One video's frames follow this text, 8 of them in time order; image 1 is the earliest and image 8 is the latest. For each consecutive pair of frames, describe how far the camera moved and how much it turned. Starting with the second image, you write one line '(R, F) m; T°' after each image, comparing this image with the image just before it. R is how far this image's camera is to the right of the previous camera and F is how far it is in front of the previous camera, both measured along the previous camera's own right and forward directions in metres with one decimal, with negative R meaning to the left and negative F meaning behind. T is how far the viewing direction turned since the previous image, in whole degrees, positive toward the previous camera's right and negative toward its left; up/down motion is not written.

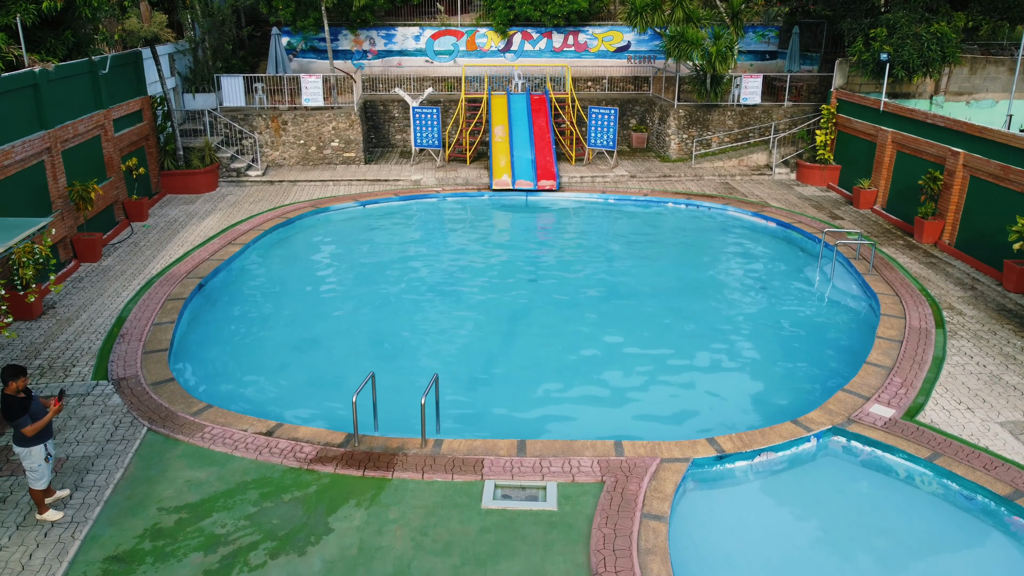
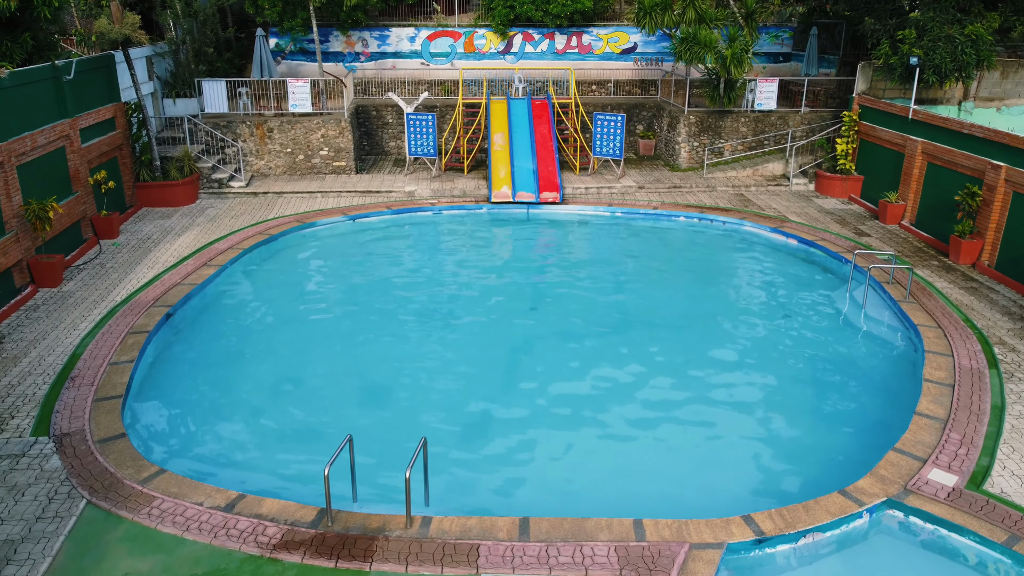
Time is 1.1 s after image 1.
(0.0, +1.3) m; 0°
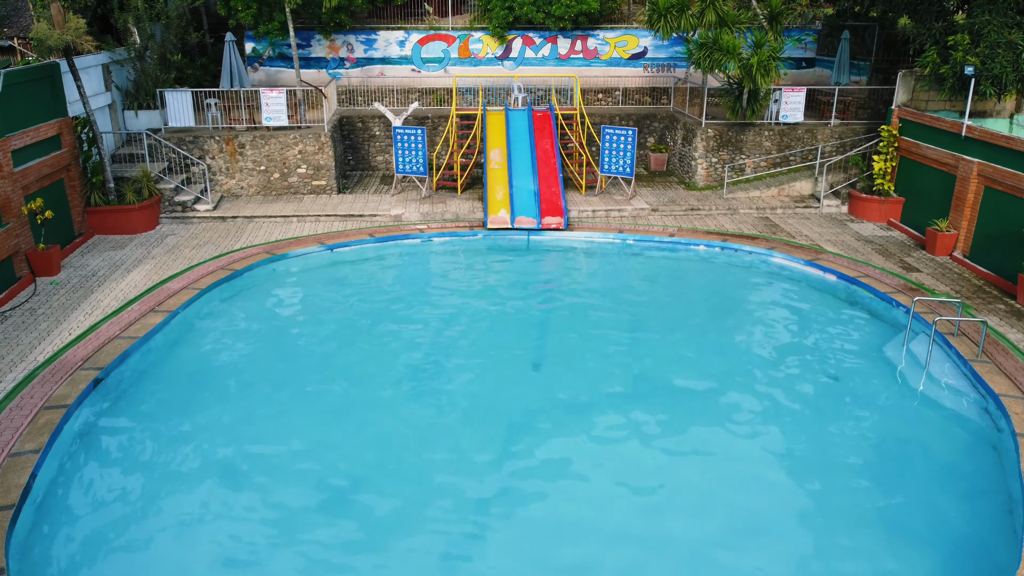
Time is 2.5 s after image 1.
(0.0, +2.1) m; 0°
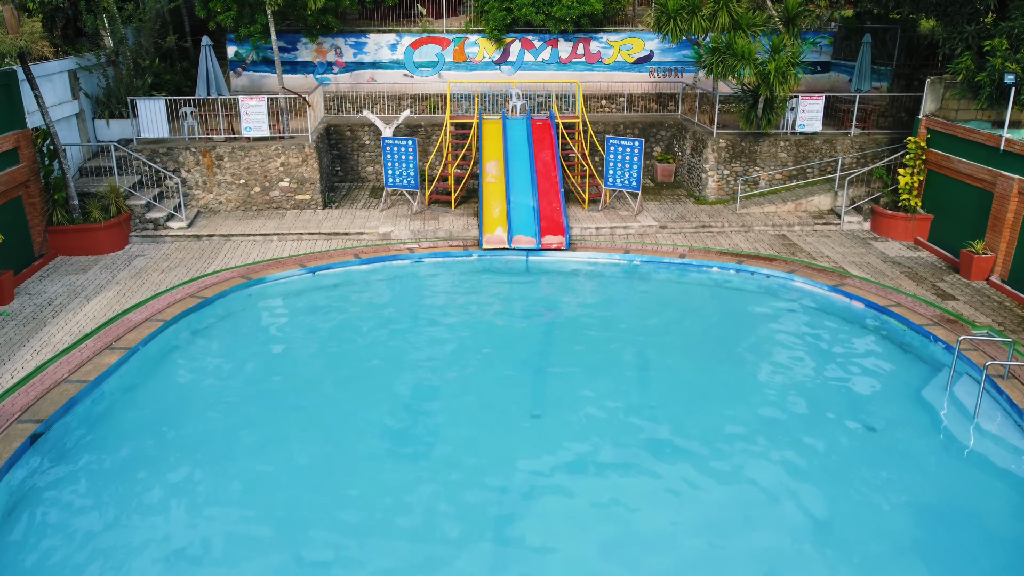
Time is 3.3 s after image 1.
(+0.1, +1.3) m; 0°
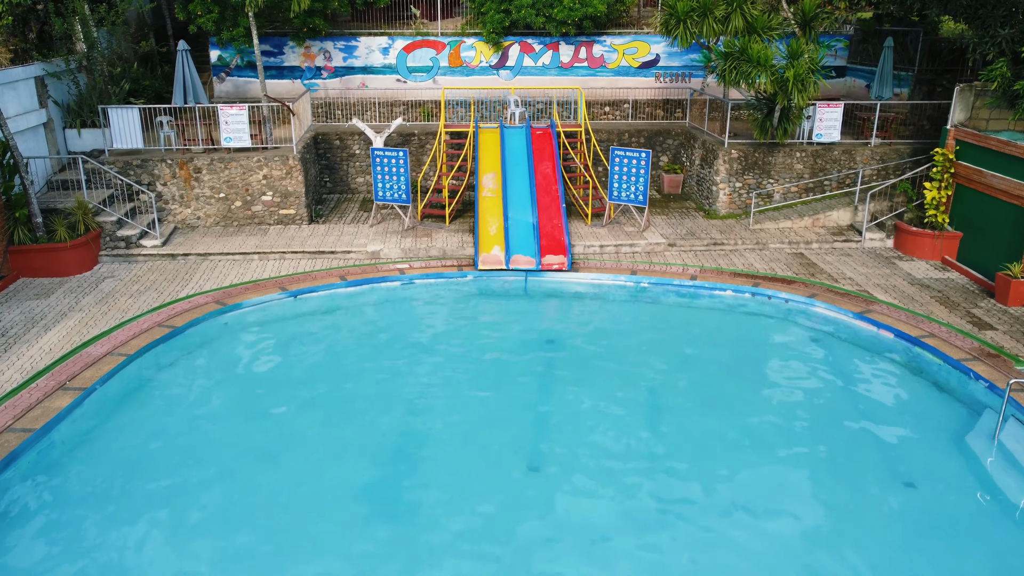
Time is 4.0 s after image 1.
(0.0, +1.1) m; 0°
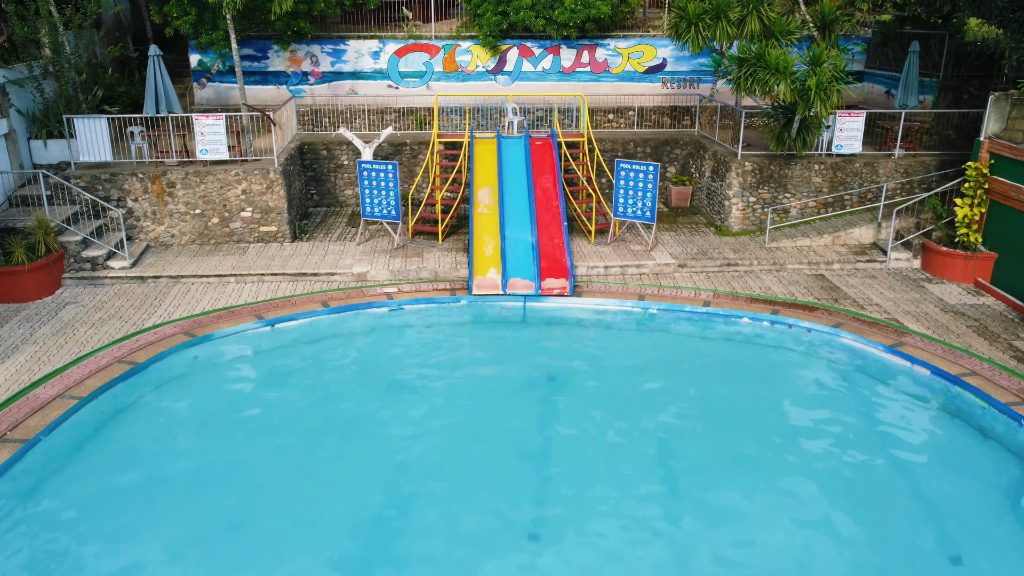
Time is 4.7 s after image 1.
(0.0, +1.2) m; 0°
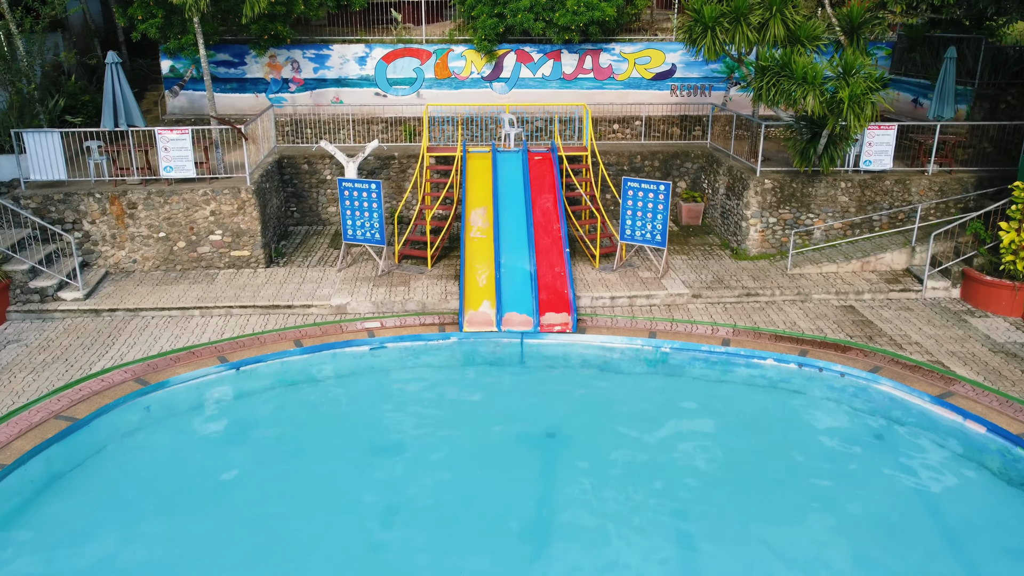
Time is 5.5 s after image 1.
(+0.1, +1.4) m; 0°
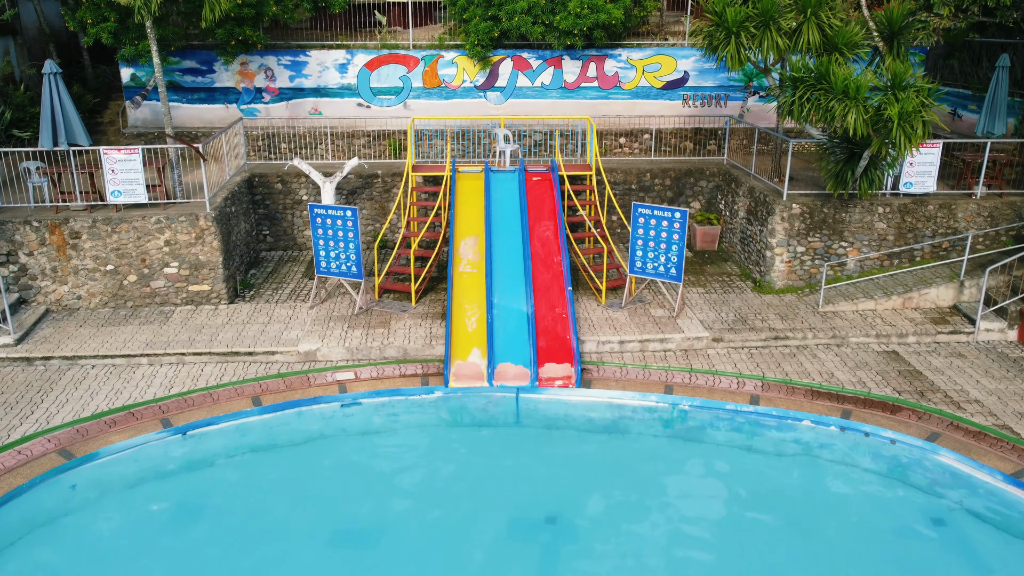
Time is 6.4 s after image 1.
(+0.1, +1.6) m; 0°
